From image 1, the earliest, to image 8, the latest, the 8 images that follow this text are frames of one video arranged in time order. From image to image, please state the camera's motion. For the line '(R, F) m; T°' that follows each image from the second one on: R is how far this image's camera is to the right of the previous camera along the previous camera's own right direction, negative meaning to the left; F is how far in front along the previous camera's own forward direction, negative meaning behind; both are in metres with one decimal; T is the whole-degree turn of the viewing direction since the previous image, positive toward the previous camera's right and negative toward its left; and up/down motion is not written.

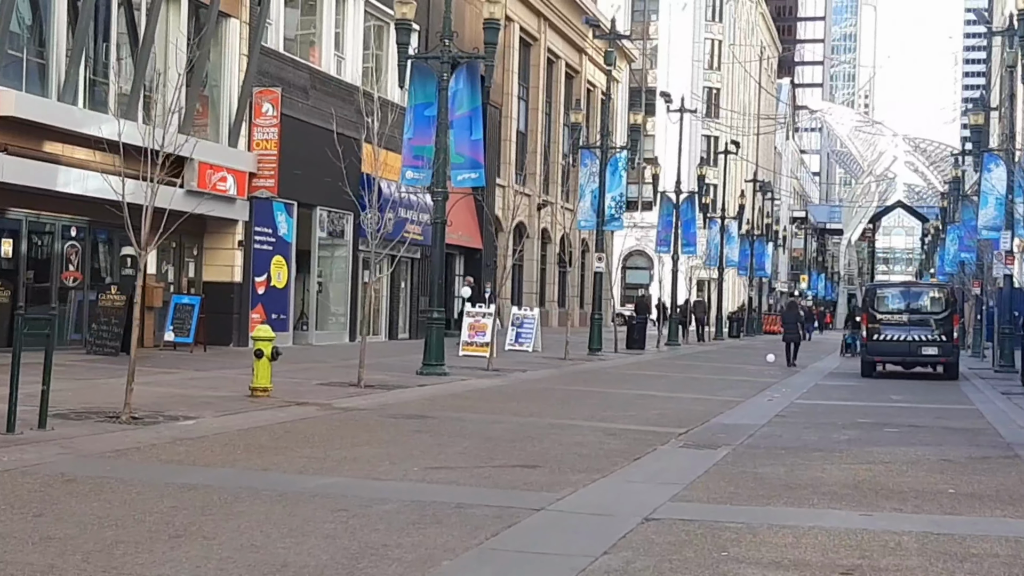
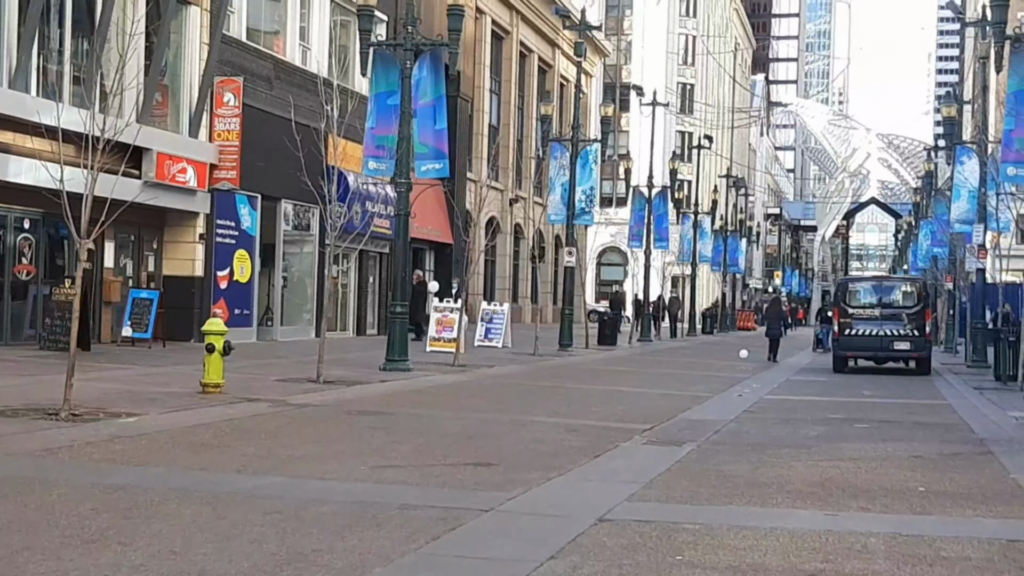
(+0.2, +0.5) m; +1°
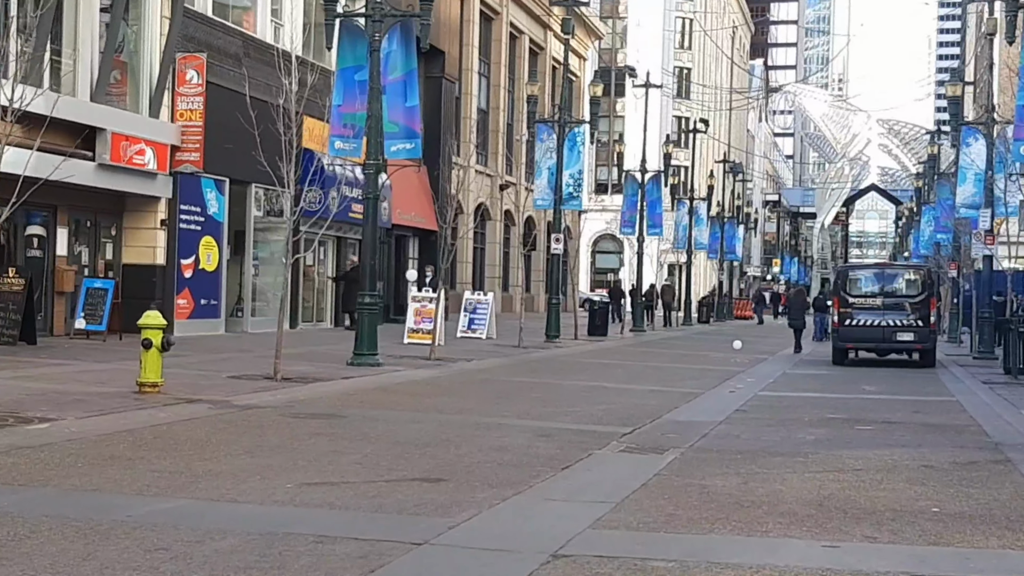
(+0.3, +1.4) m; 0°
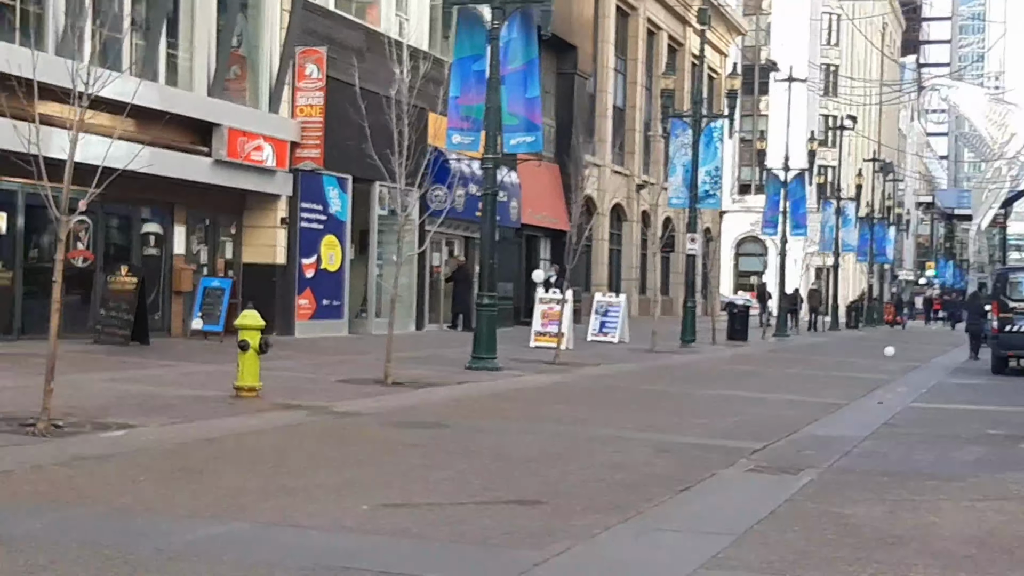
(+0.2, +1.1) m; -6°
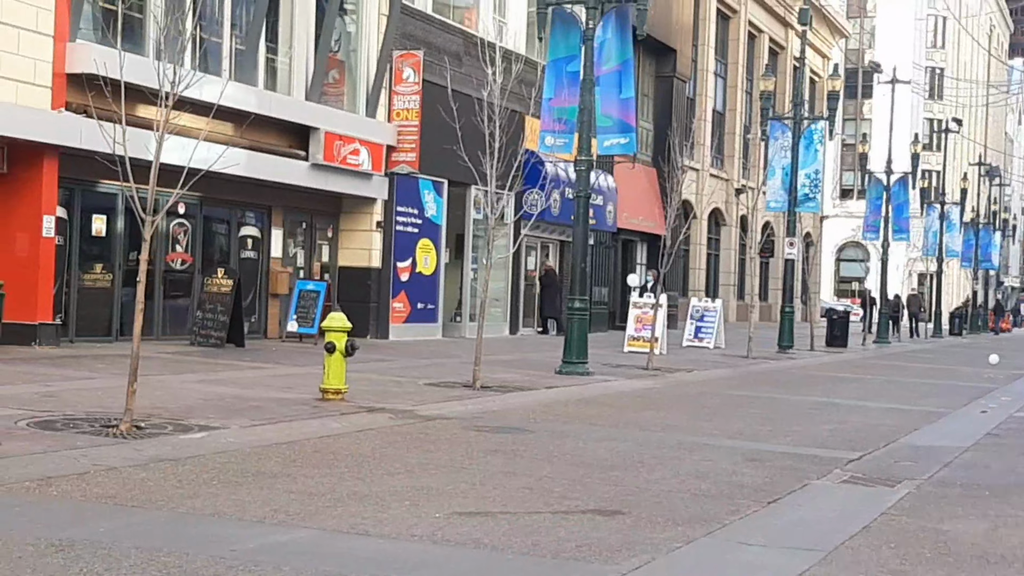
(+0.1, +0.2) m; -4°
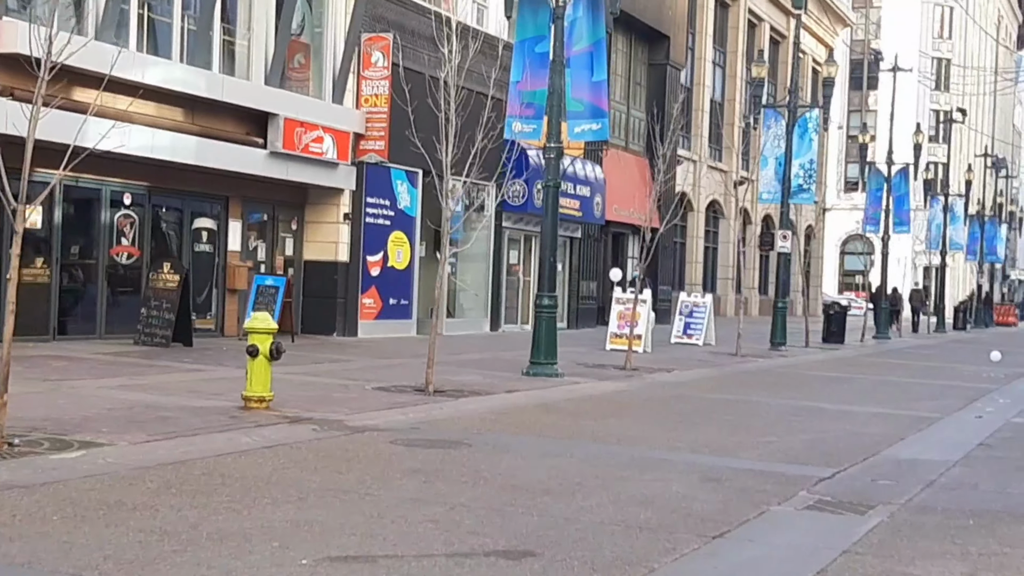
(+0.6, +1.2) m; 0°
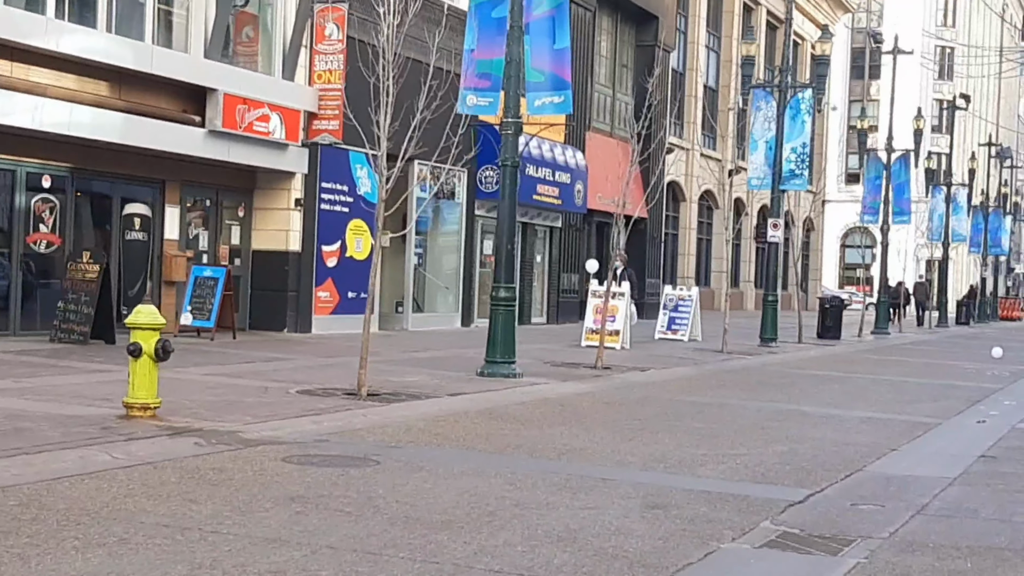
(+0.6, +1.6) m; 0°
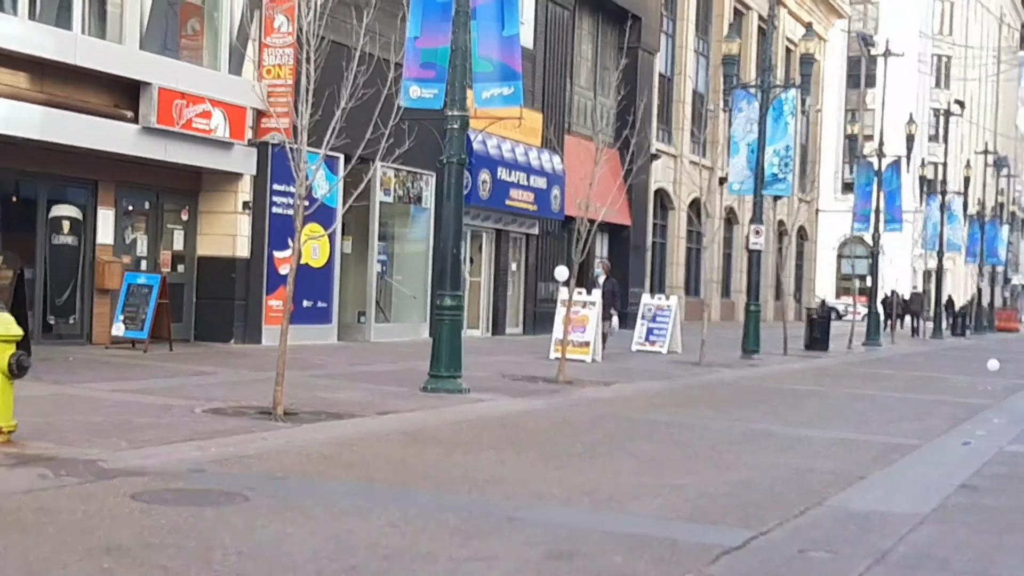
(+0.6, +1.3) m; 0°
